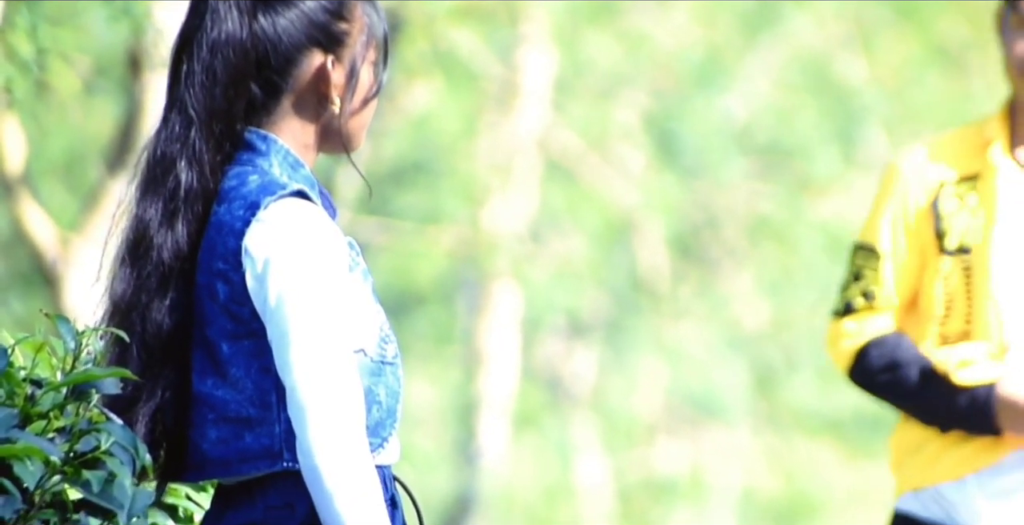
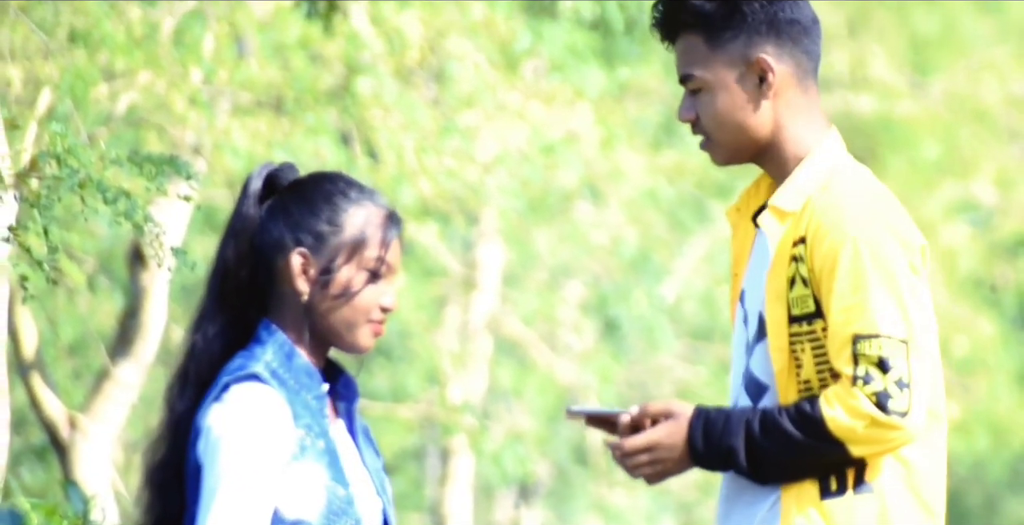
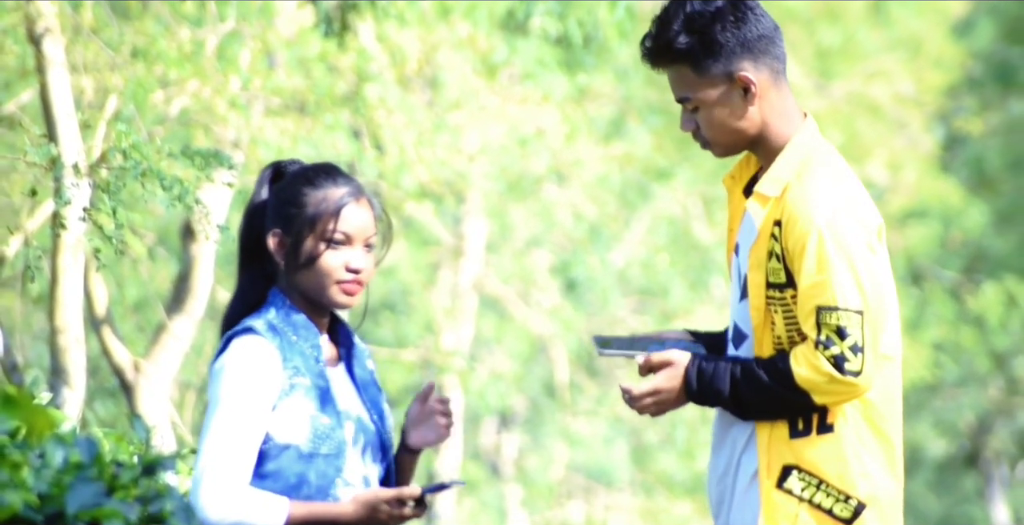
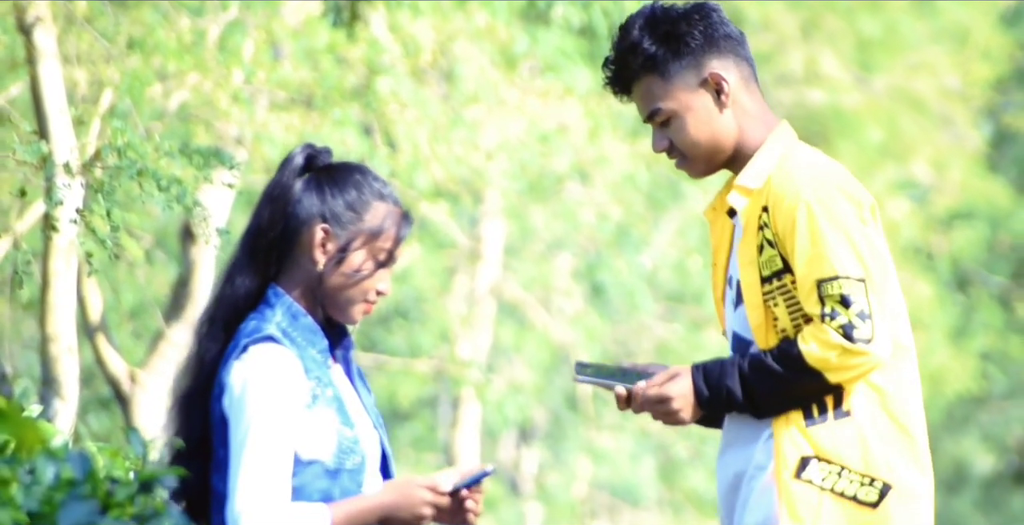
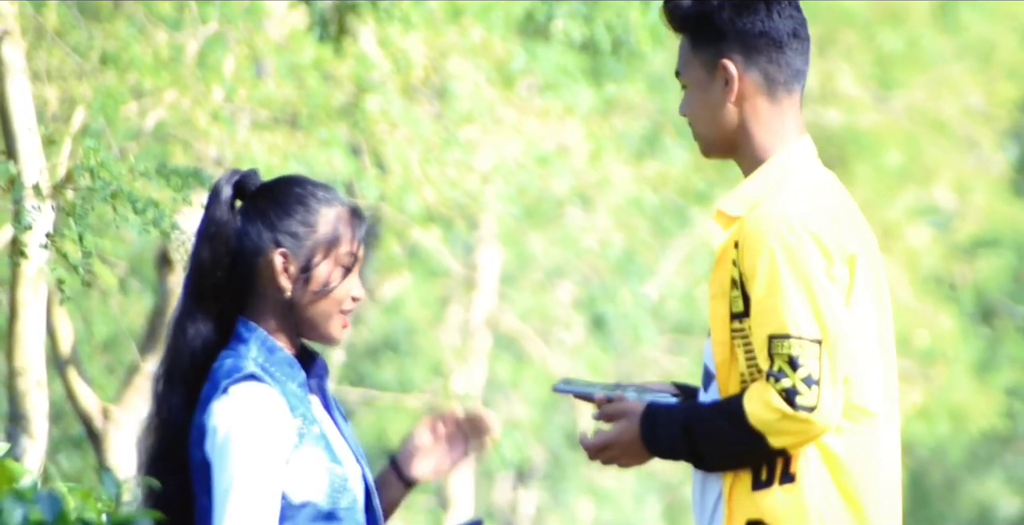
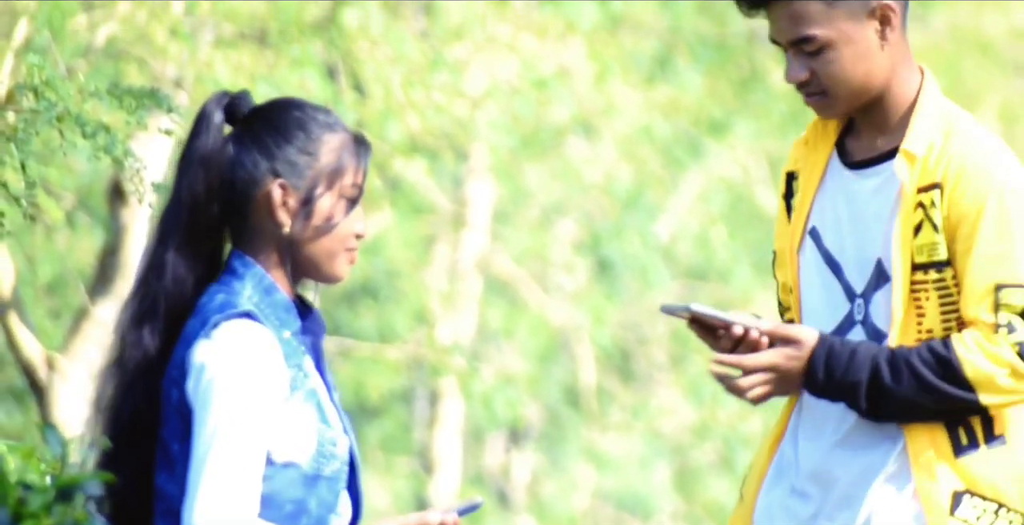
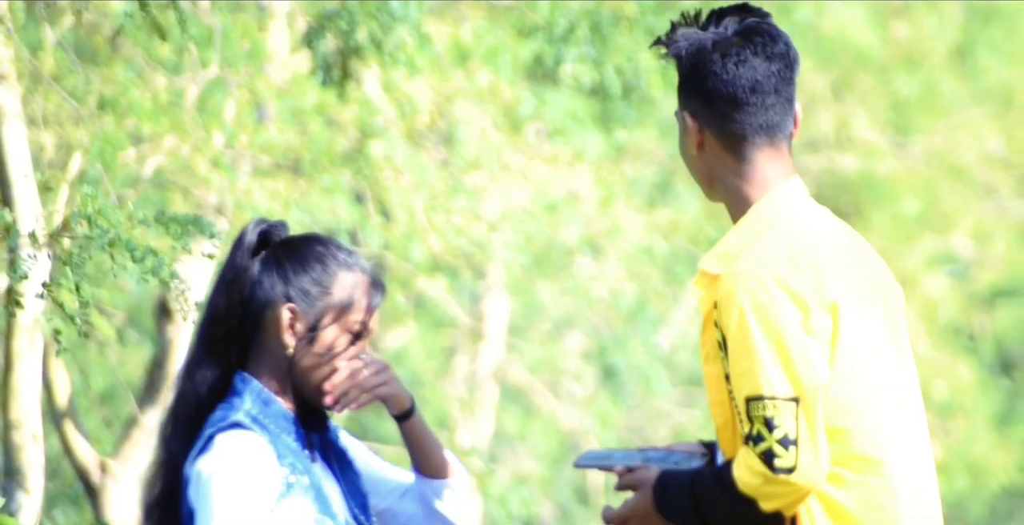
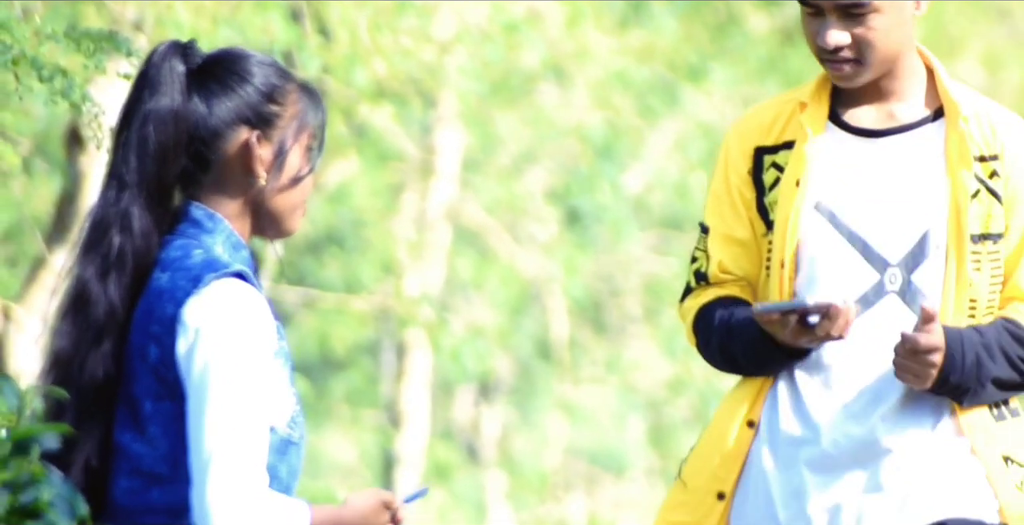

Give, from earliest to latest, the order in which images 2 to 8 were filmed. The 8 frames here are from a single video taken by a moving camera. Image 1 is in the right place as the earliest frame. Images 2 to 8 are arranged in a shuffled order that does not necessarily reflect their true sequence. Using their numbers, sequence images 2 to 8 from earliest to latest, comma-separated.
8, 6, 2, 7, 5, 4, 3
